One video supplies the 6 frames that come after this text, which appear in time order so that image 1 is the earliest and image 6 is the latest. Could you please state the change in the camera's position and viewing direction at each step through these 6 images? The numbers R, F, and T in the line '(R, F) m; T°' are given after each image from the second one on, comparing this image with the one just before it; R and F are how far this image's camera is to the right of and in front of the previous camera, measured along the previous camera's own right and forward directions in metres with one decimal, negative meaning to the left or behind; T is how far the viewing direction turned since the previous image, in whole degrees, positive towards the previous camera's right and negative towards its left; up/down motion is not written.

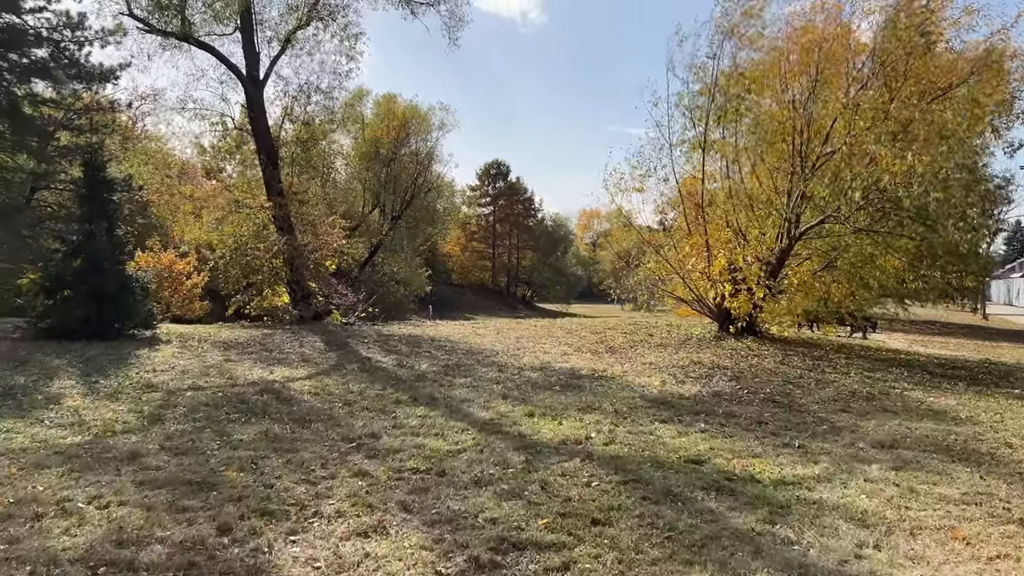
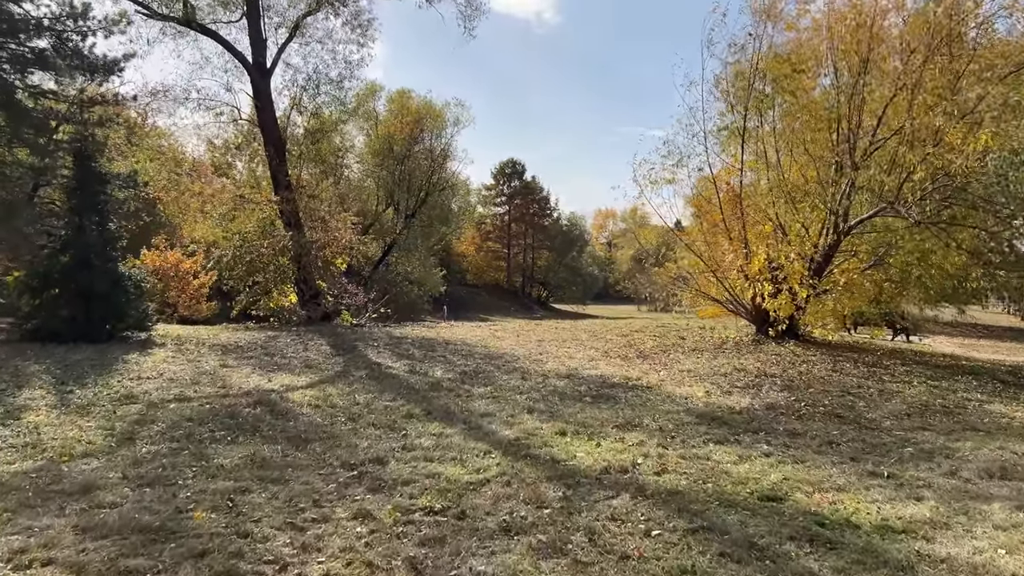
(-0.1, +0.8) m; -1°
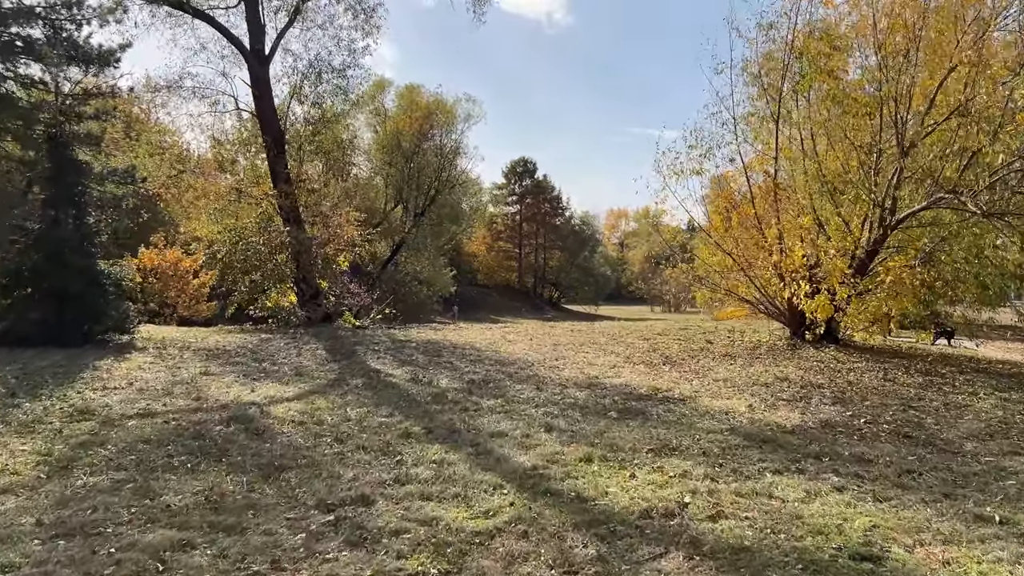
(0.0, +0.8) m; -1°
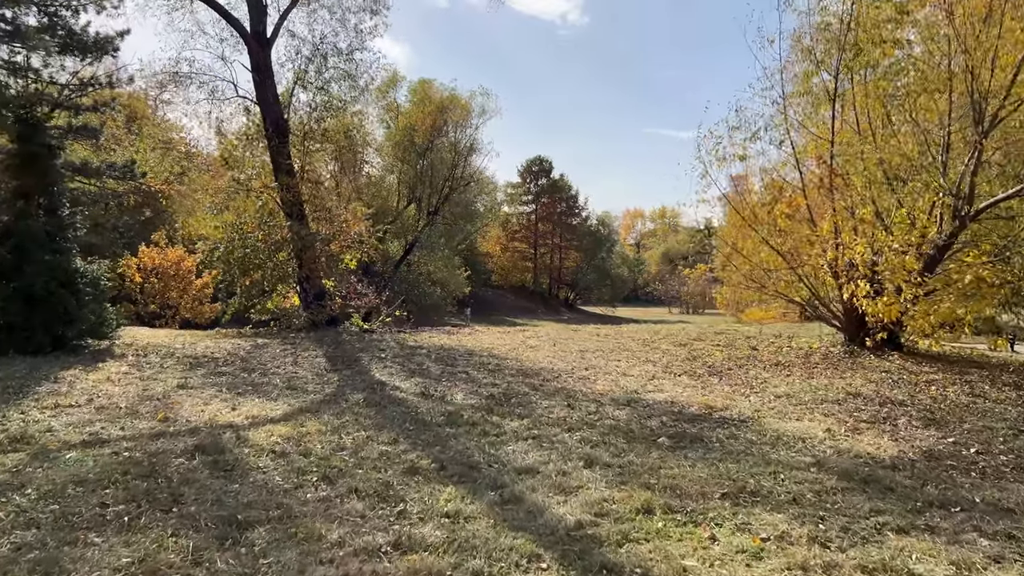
(-0.1, +0.9) m; -1°
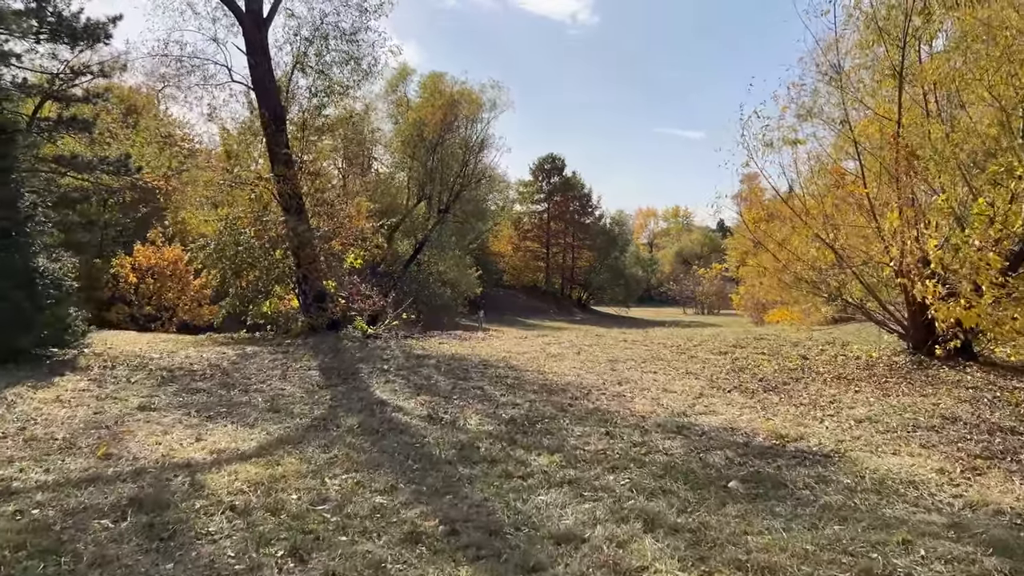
(-0.1, +1.0) m; -1°
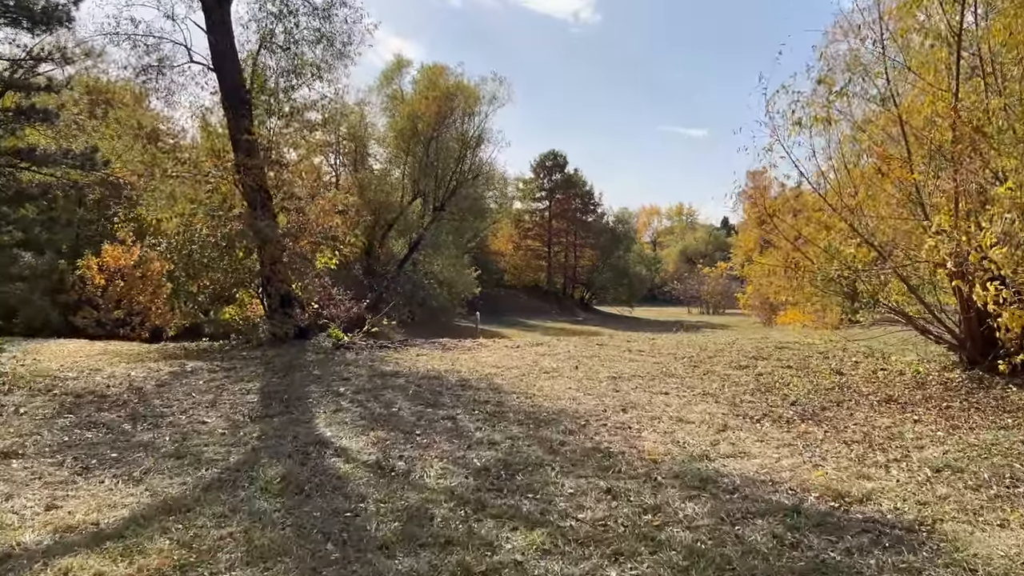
(+0.1, +1.1) m; 0°
